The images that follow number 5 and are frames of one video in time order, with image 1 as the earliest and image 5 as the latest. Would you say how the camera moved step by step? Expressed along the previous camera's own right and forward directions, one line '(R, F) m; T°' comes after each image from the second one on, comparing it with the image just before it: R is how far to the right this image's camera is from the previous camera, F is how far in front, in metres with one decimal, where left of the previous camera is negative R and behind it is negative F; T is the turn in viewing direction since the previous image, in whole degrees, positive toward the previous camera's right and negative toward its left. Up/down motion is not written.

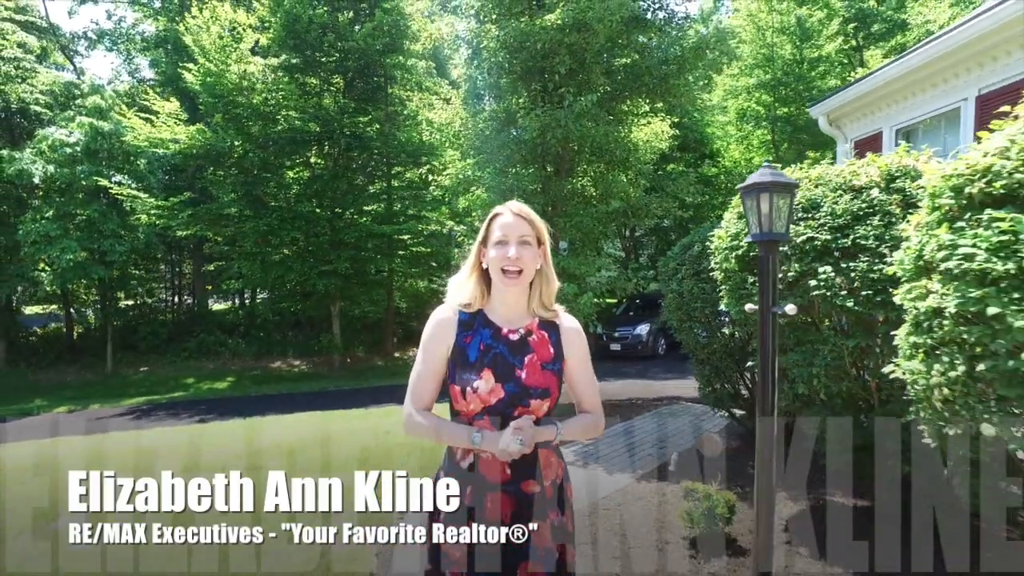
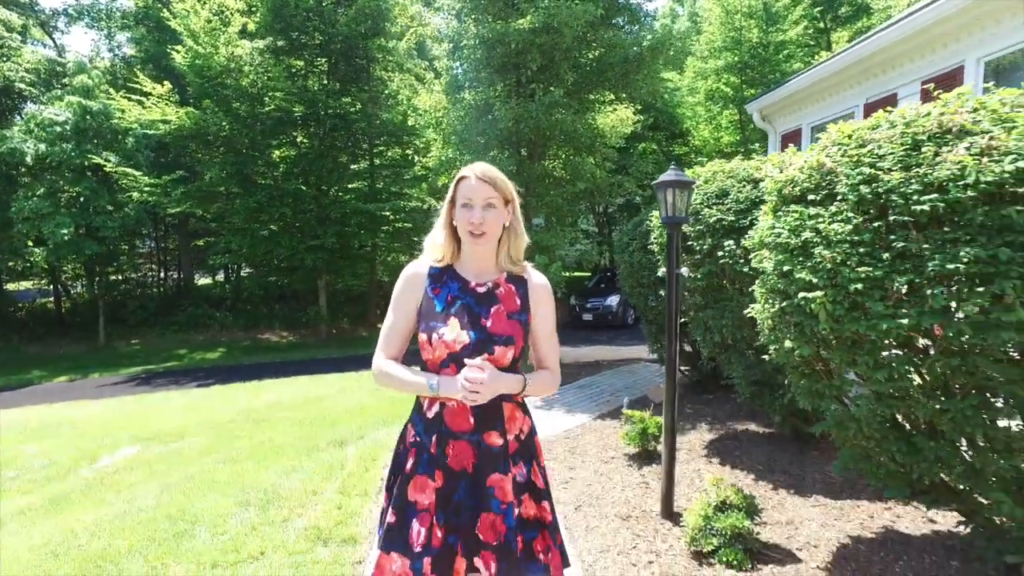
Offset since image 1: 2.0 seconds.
(0.0, -1.0) m; +2°
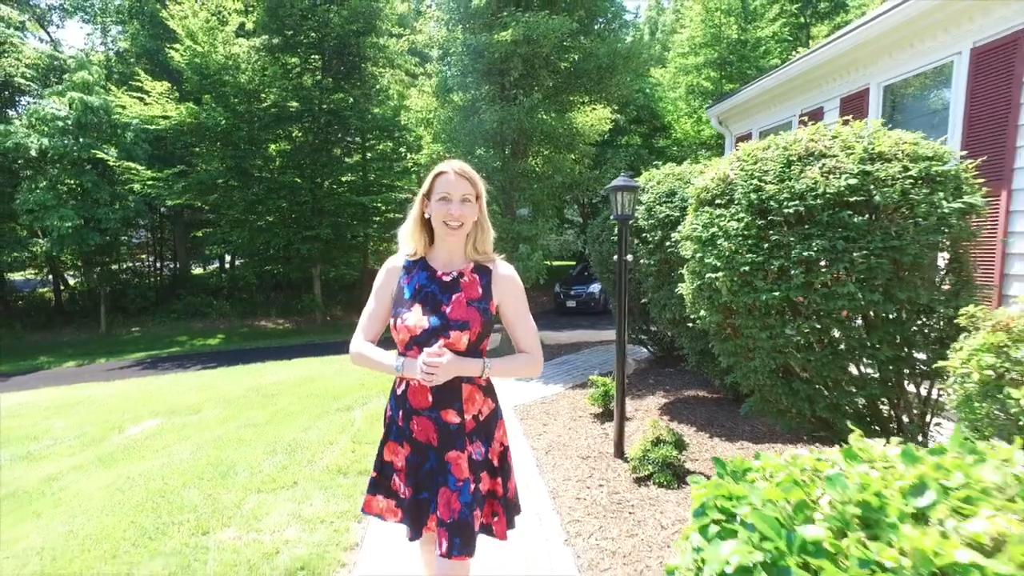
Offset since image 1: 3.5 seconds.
(+0.1, -0.8) m; +1°
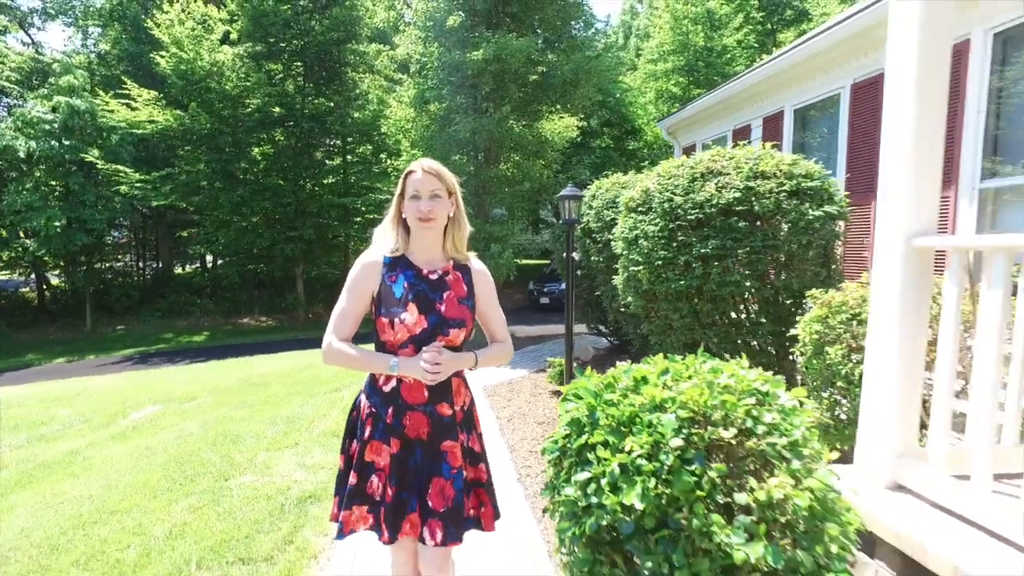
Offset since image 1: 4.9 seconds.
(+0.1, -0.8) m; +2°
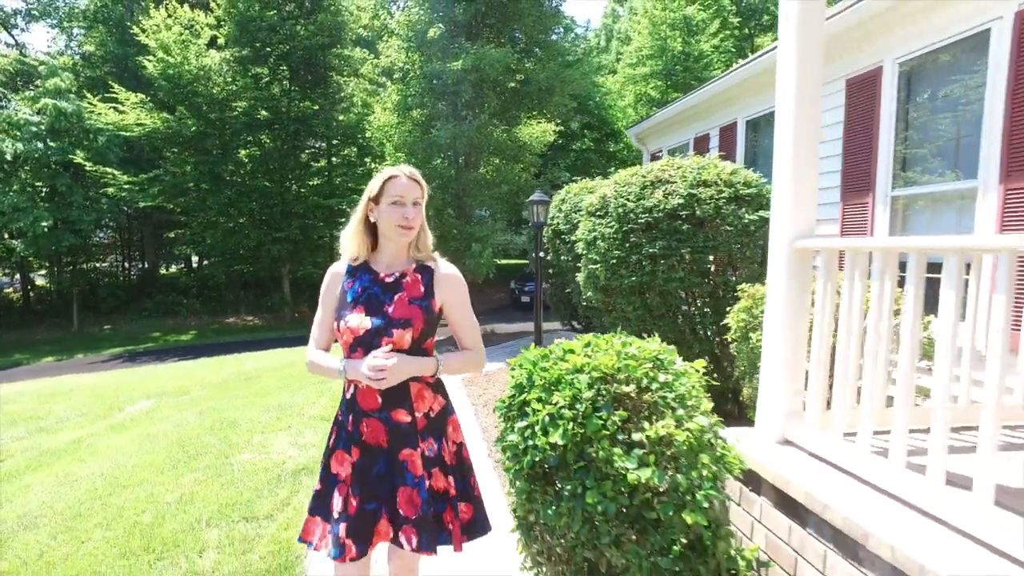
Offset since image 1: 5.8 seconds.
(+0.1, -0.5) m; +1°
